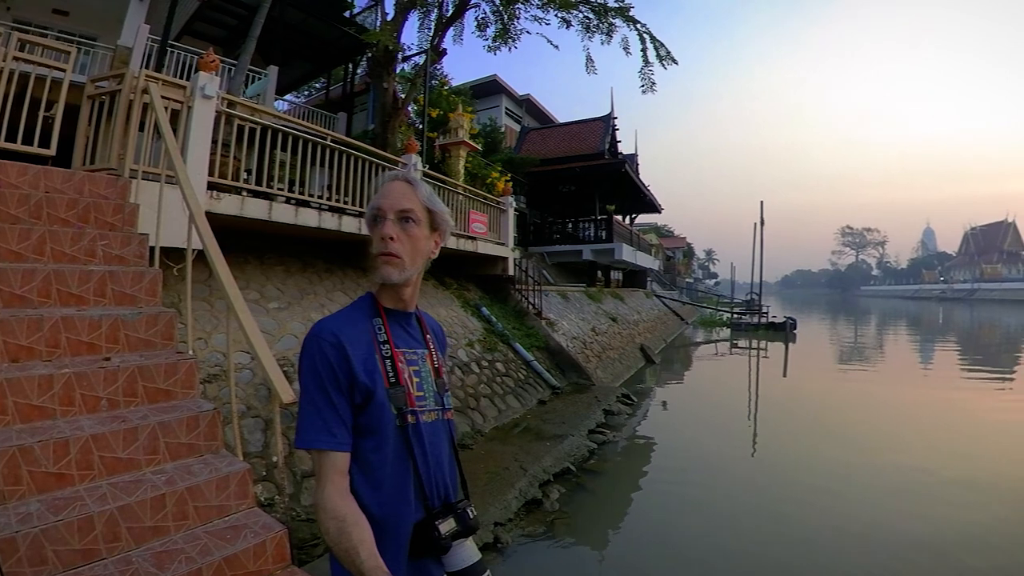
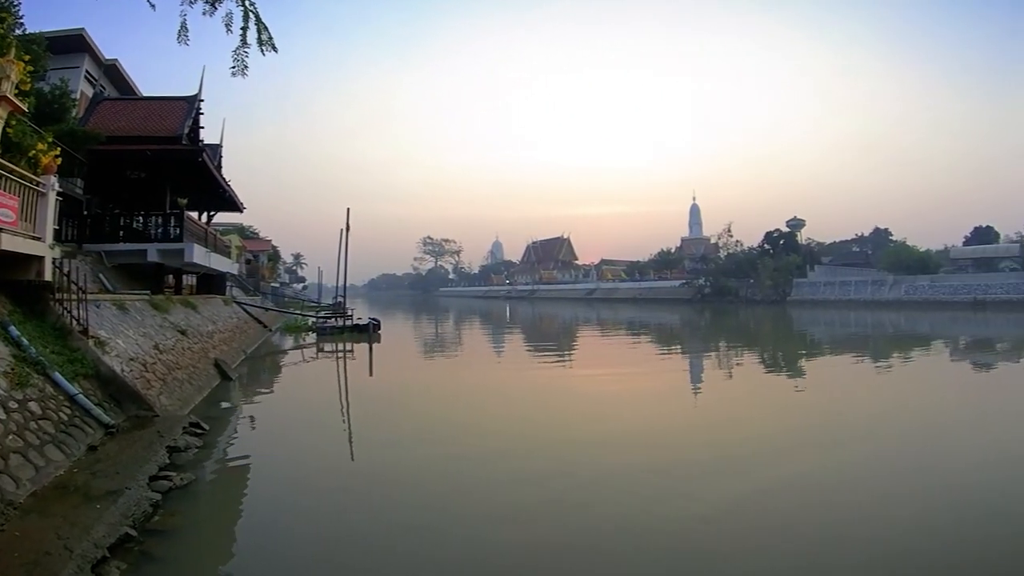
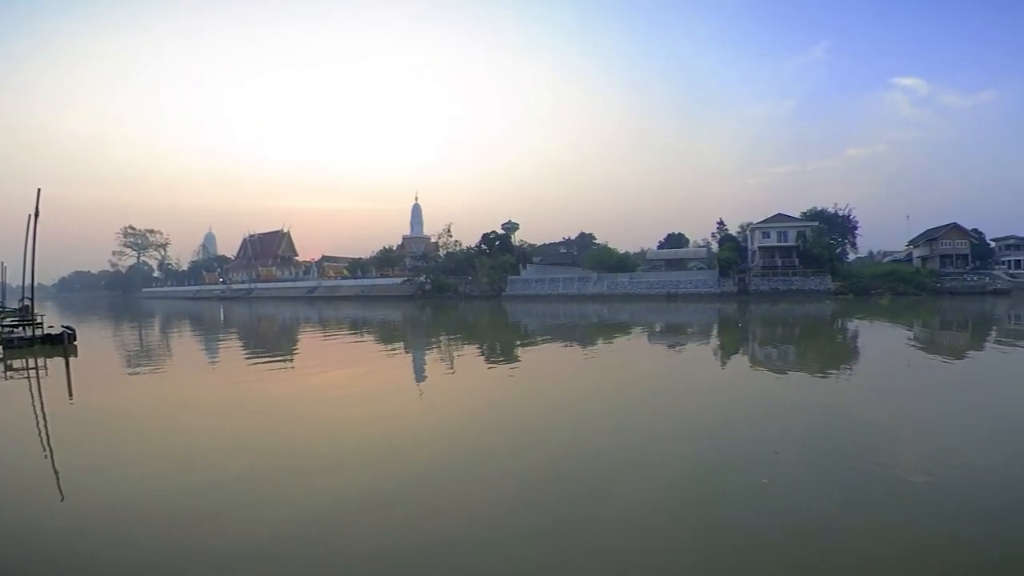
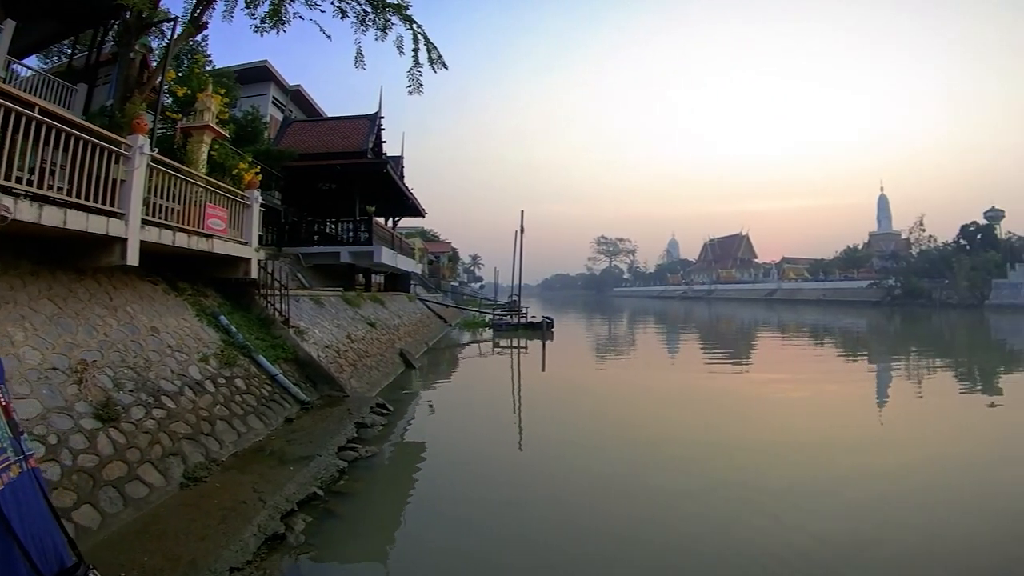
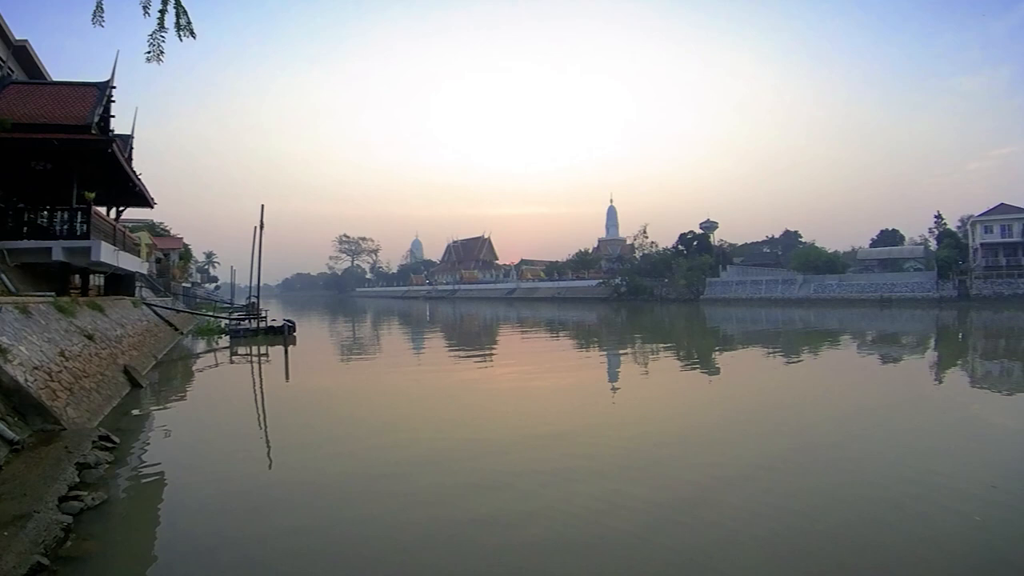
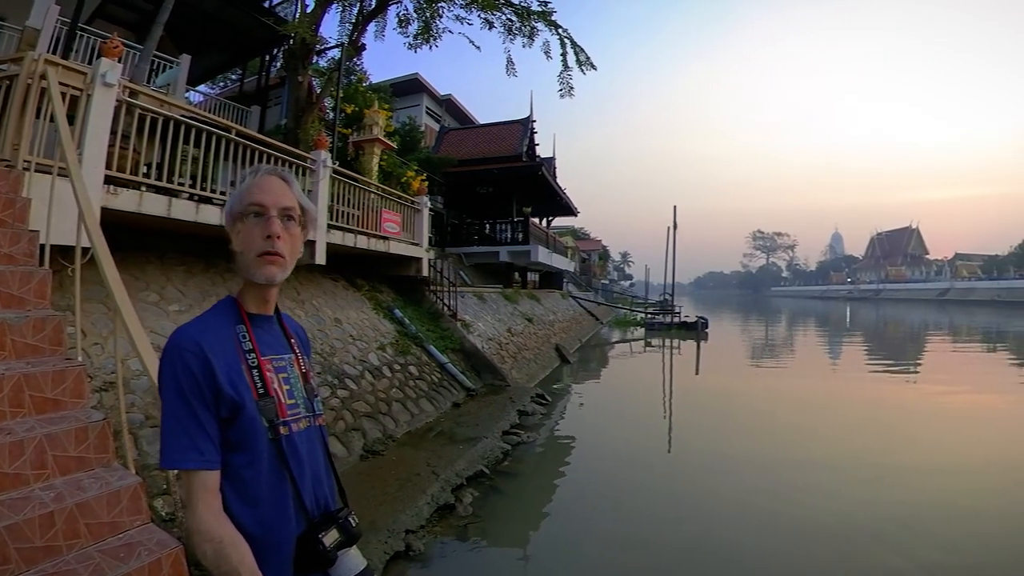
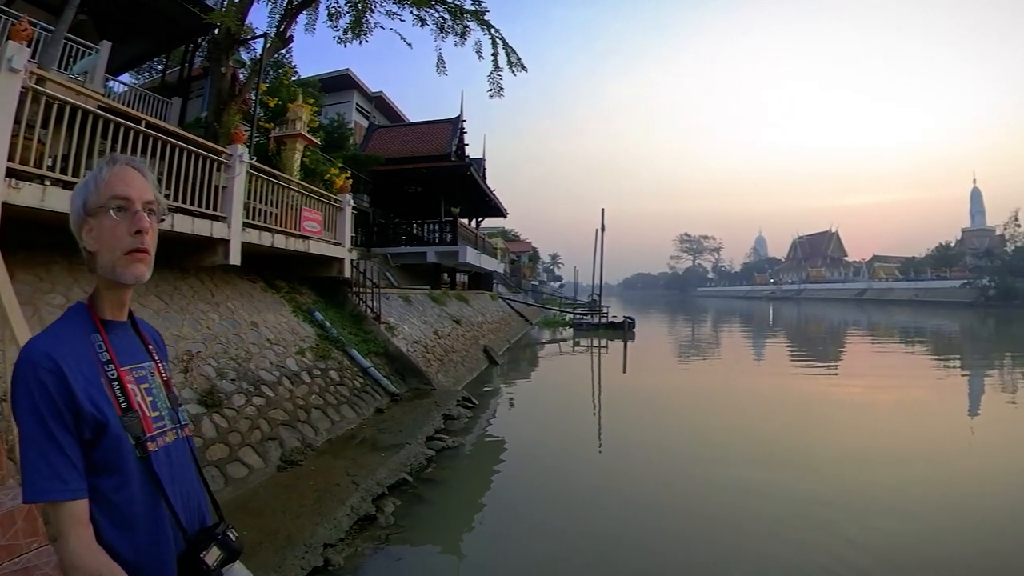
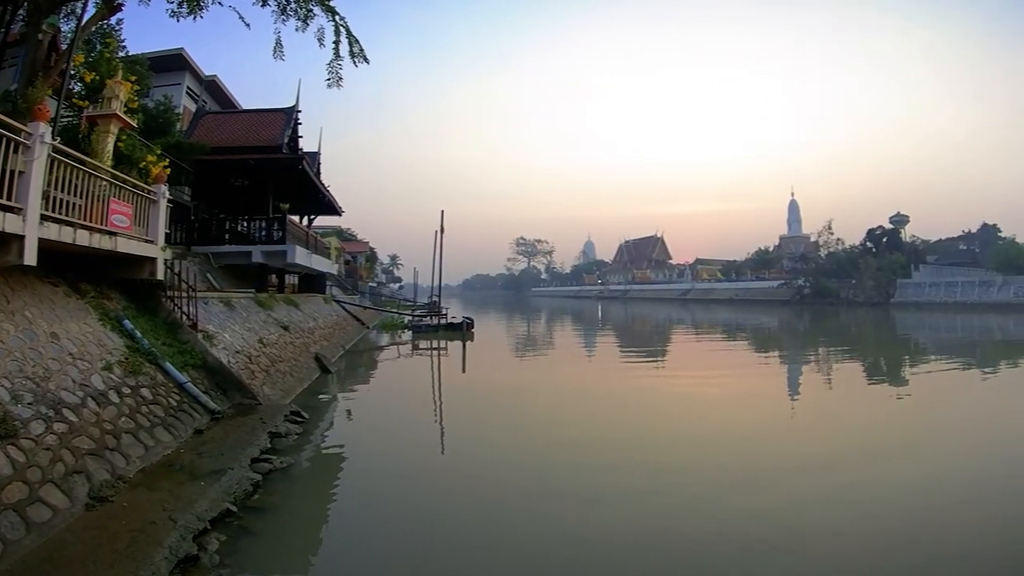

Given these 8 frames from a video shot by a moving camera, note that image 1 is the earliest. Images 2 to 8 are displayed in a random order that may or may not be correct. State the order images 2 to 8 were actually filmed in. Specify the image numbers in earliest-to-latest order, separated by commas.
6, 7, 4, 8, 2, 5, 3
